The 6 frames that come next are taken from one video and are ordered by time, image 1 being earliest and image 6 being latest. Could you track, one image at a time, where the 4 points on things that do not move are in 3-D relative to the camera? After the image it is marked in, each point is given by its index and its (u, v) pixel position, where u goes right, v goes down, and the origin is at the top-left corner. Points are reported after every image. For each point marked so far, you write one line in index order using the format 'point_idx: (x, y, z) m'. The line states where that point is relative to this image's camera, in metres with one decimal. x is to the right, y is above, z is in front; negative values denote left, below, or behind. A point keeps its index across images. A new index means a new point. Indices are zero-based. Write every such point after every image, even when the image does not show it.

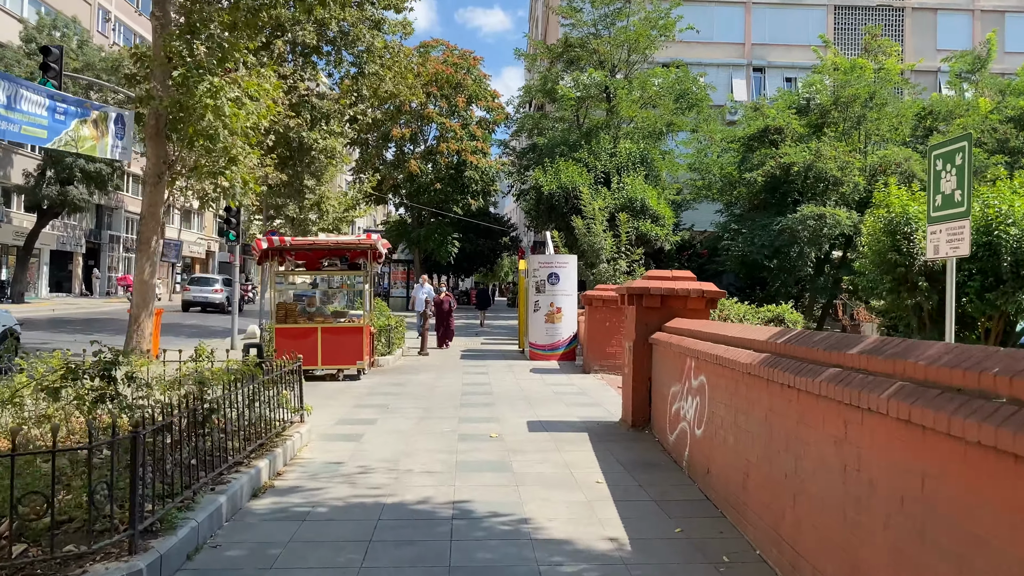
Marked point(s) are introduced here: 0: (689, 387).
0: (+1.1, -0.6, +5.4) m
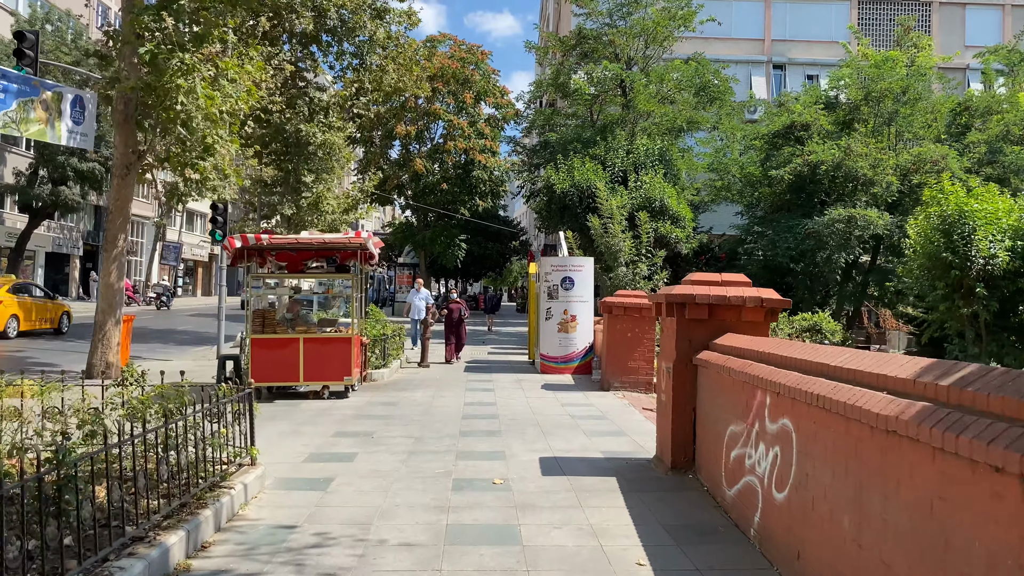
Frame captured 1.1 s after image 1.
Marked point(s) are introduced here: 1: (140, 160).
0: (+1.2, -0.7, +4.0) m
1: (-5.1, +1.8, +11.7) m
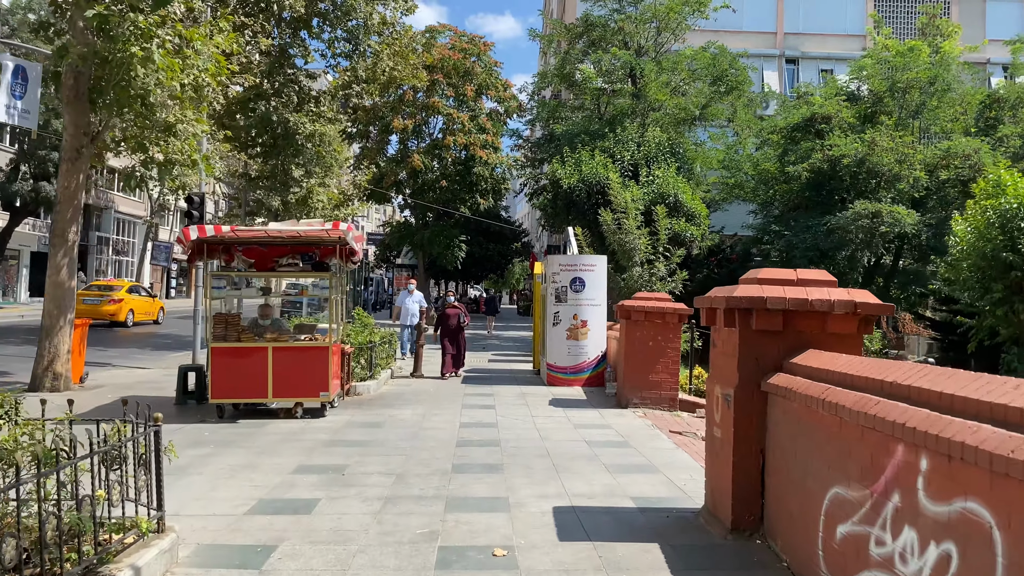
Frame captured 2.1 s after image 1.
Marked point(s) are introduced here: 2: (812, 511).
0: (+1.2, -0.7, +2.6) m
1: (-5.1, +1.8, +10.3) m
2: (+1.2, -0.9, +3.4) m
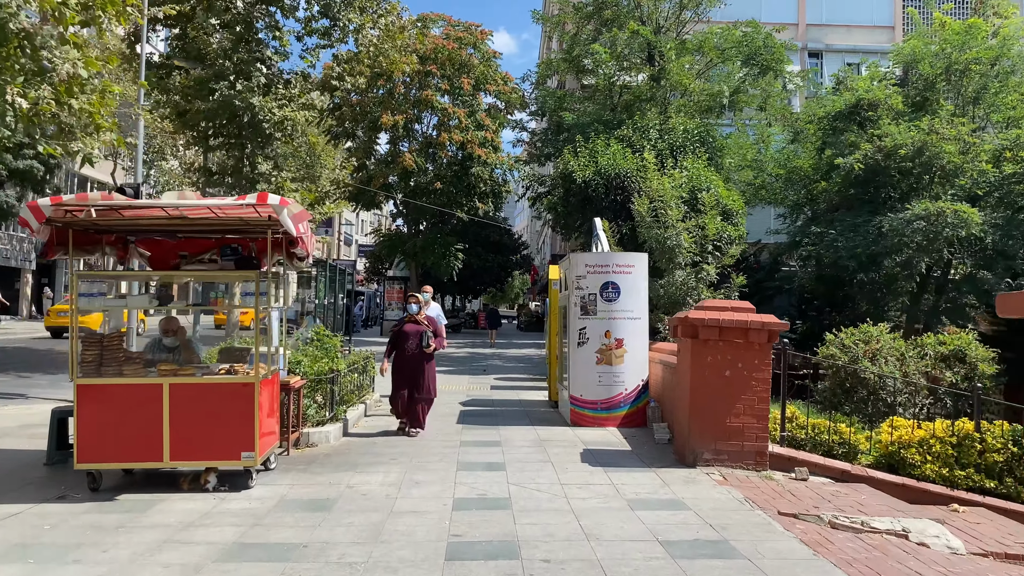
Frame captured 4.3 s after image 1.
0: (+1.3, -0.6, -0.2) m
1: (-5.0, +1.7, +7.5) m
2: (+1.3, -0.8, +0.6) m
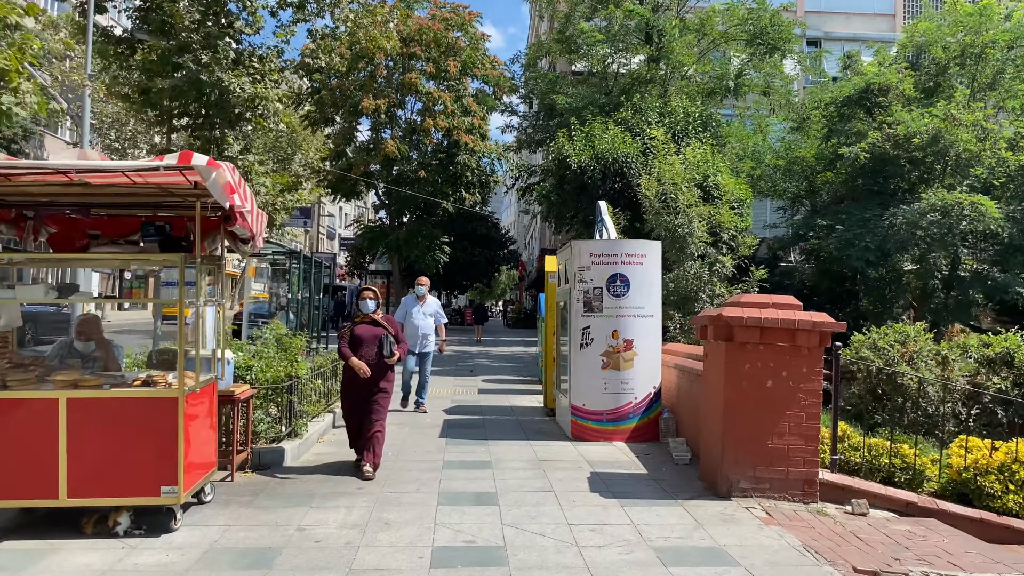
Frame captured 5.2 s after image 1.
0: (+1.4, -0.6, -1.4) m
1: (-5.0, +1.8, +6.3) m
2: (+1.4, -0.8, -0.6) m
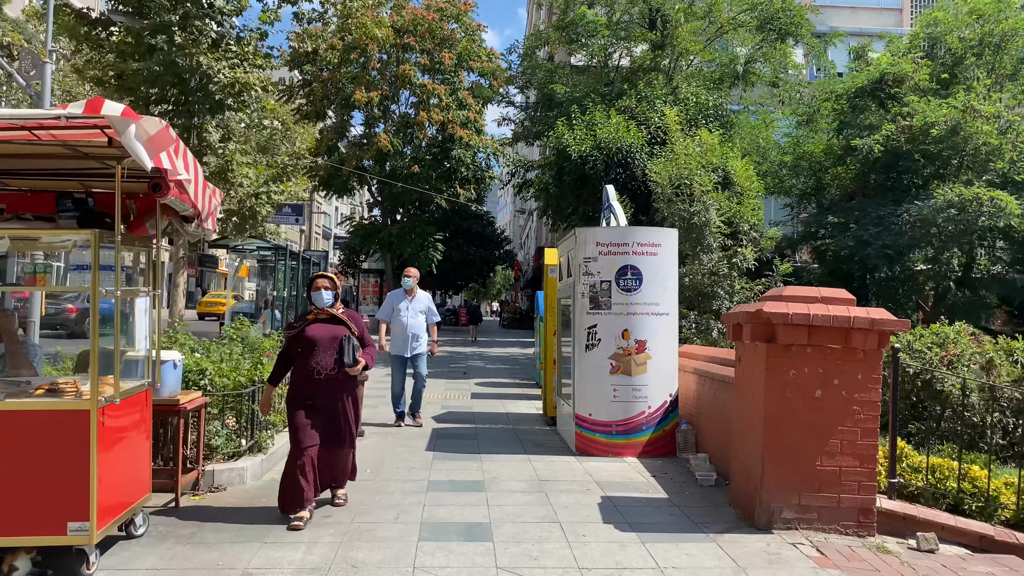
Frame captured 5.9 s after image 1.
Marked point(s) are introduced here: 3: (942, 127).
0: (+1.4, -0.5, -2.3) m
1: (-5.0, +1.8, +5.4) m
2: (+1.4, -0.7, -1.4) m
3: (+8.2, +3.1, +16.2) m
